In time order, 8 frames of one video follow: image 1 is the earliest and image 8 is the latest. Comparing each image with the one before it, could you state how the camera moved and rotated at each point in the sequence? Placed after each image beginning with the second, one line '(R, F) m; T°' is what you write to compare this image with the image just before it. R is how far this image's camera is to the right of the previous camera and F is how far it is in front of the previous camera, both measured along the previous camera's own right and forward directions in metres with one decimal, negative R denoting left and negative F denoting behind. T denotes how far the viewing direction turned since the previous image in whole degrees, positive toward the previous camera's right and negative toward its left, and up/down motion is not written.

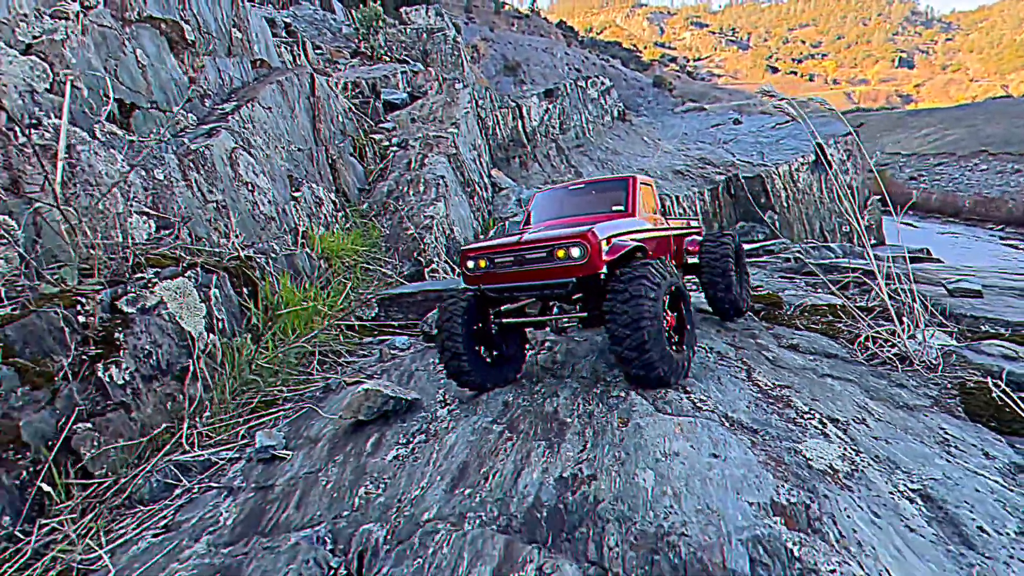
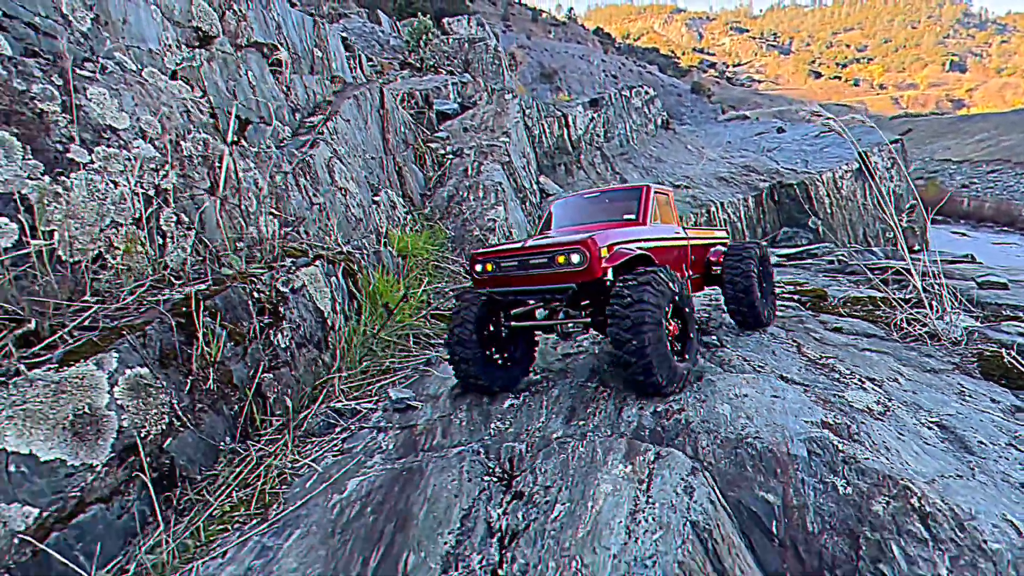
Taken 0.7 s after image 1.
(-0.3, -0.6) m; -3°
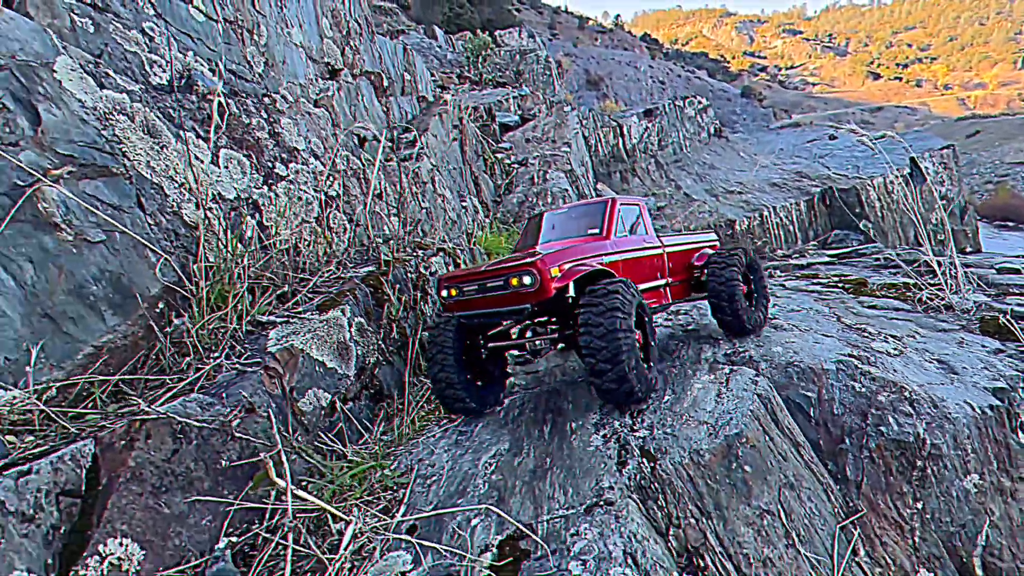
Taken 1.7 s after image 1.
(-0.4, -1.0) m; -4°
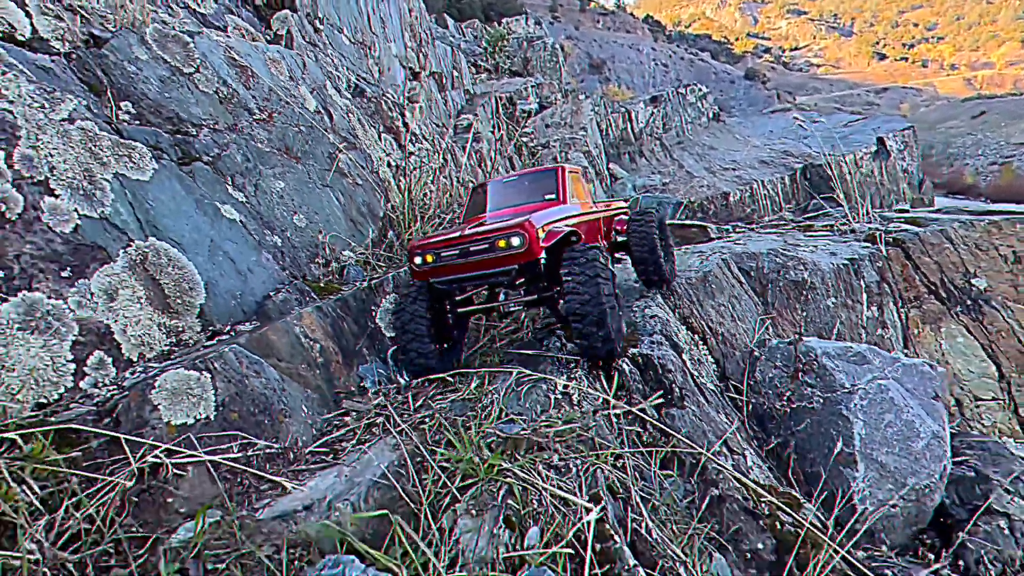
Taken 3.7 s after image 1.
(-0.6, -2.1) m; 0°
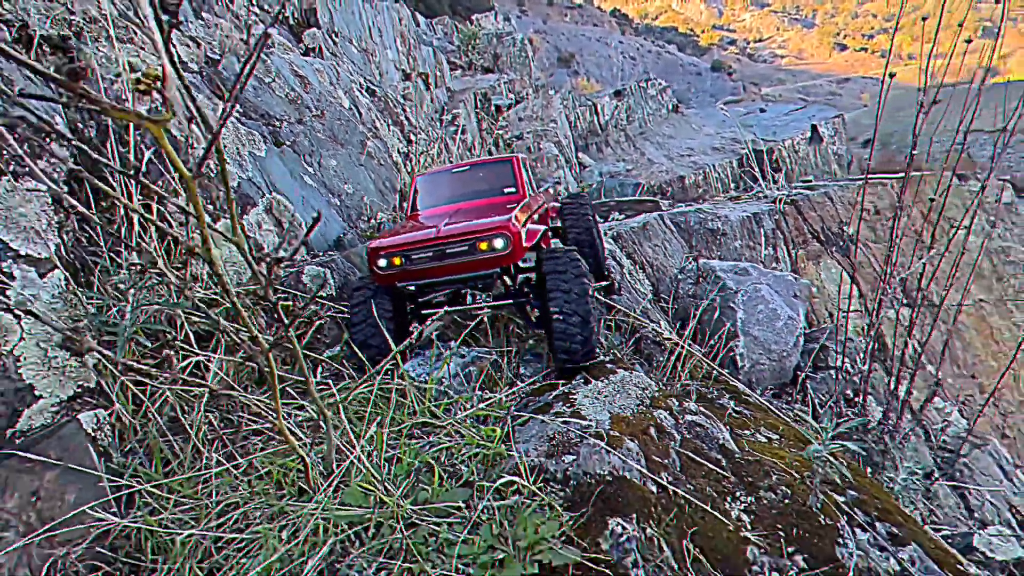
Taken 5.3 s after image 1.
(-0.2, -1.5) m; +2°
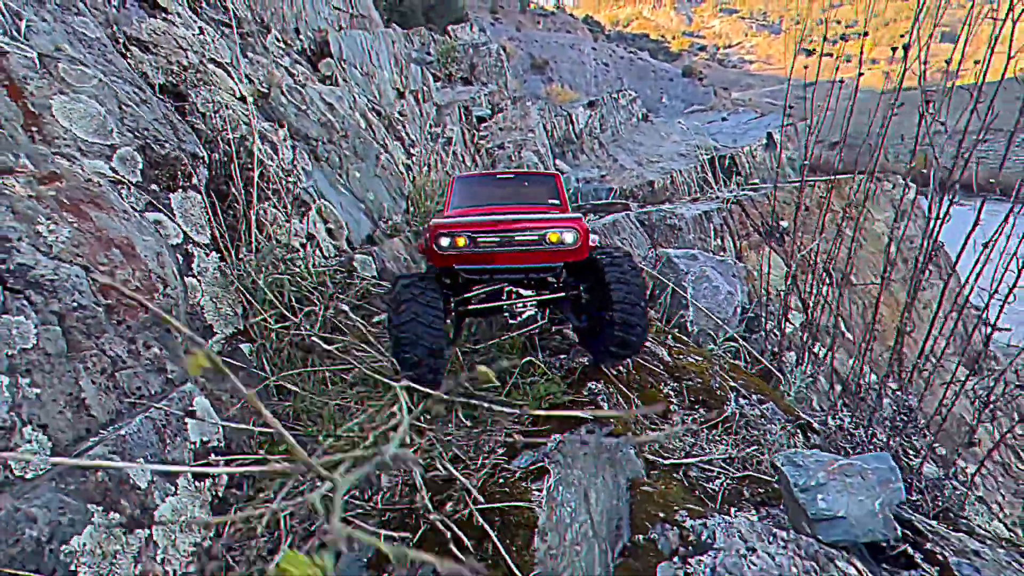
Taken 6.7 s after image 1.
(-0.2, -1.1) m; +2°
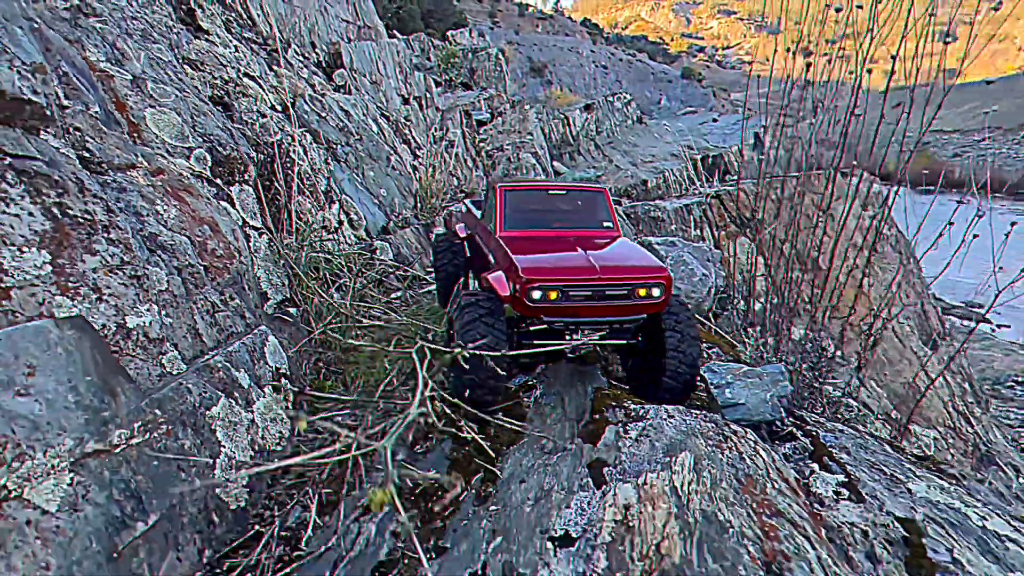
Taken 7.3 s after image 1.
(0.0, -0.7) m; 0°
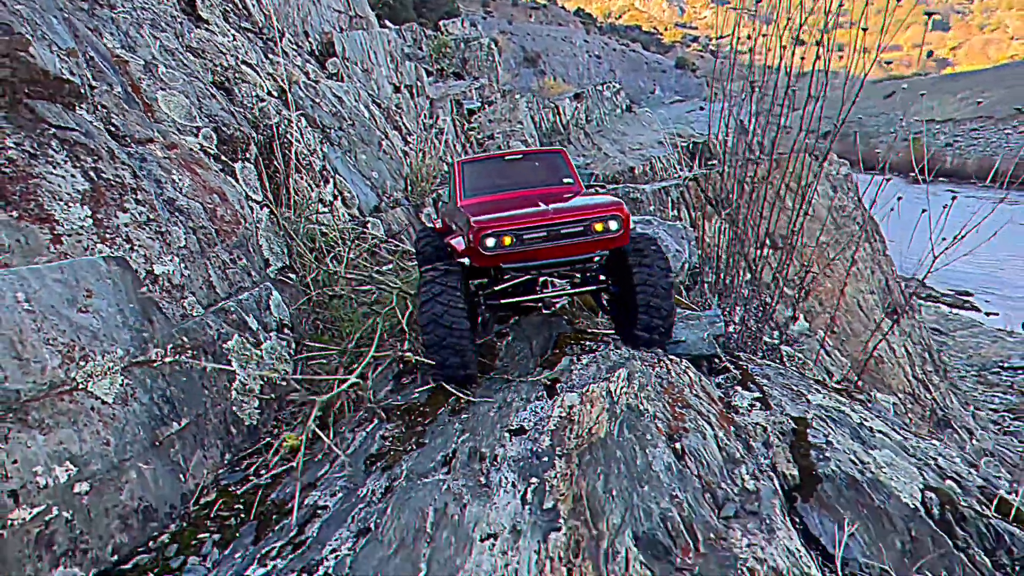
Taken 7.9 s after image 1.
(+0.1, -0.4) m; +1°
